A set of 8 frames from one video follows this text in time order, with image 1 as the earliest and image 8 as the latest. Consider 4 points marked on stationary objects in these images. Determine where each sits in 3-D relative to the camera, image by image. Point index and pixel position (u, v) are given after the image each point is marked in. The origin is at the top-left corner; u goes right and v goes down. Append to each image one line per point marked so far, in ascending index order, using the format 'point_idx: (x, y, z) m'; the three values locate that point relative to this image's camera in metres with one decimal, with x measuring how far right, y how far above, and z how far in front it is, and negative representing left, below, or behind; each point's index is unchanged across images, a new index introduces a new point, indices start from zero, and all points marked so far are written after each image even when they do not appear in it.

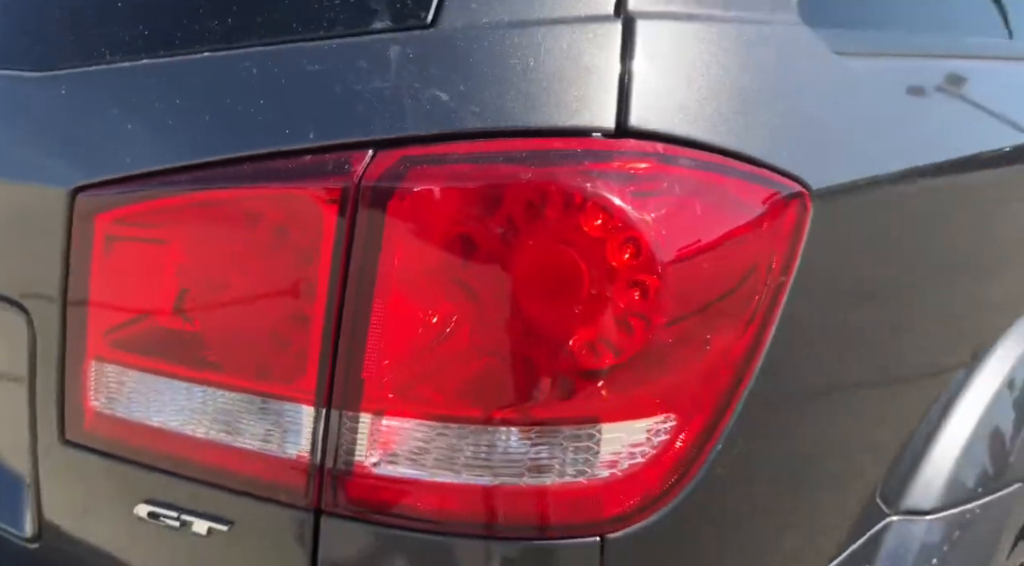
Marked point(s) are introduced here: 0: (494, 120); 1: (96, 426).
0: (0.0, +0.1, +0.6) m
1: (-0.3, -0.1, +0.7) m
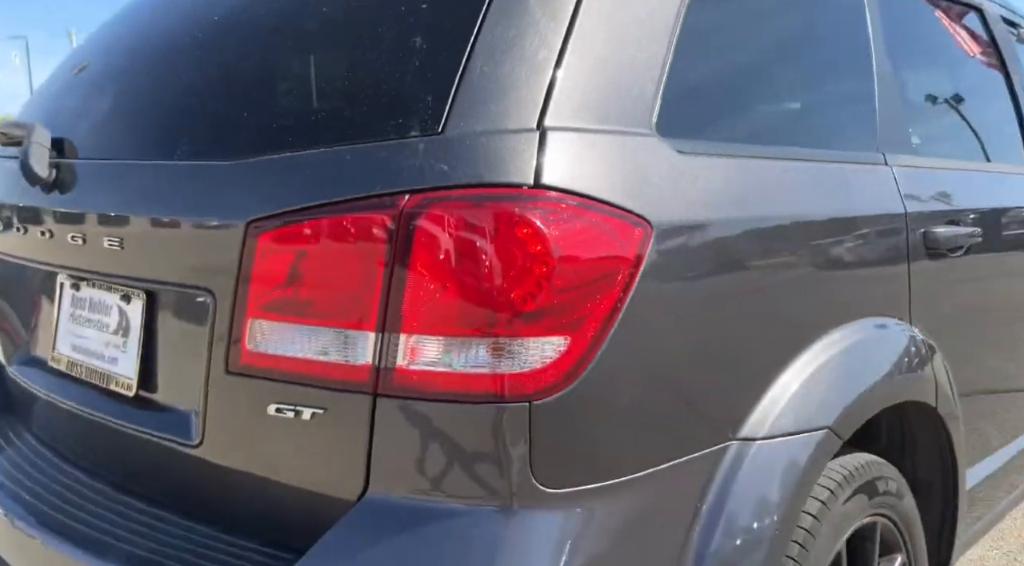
0: (-0.1, +0.1, +1.1) m
1: (-0.4, -0.1, +1.2) m
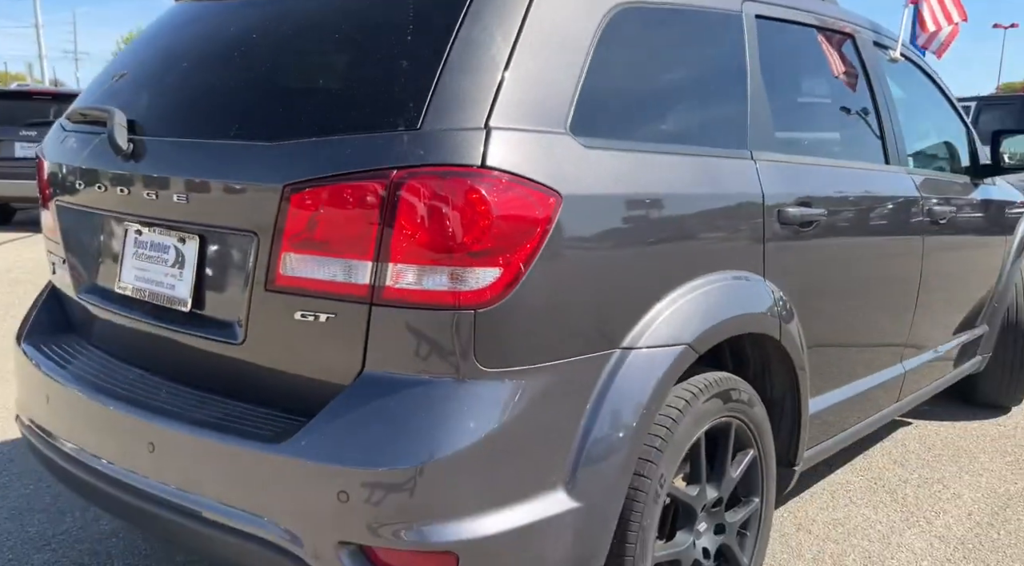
0: (-0.1, +0.3, +1.6) m
1: (-0.5, 0.0, +1.7) m
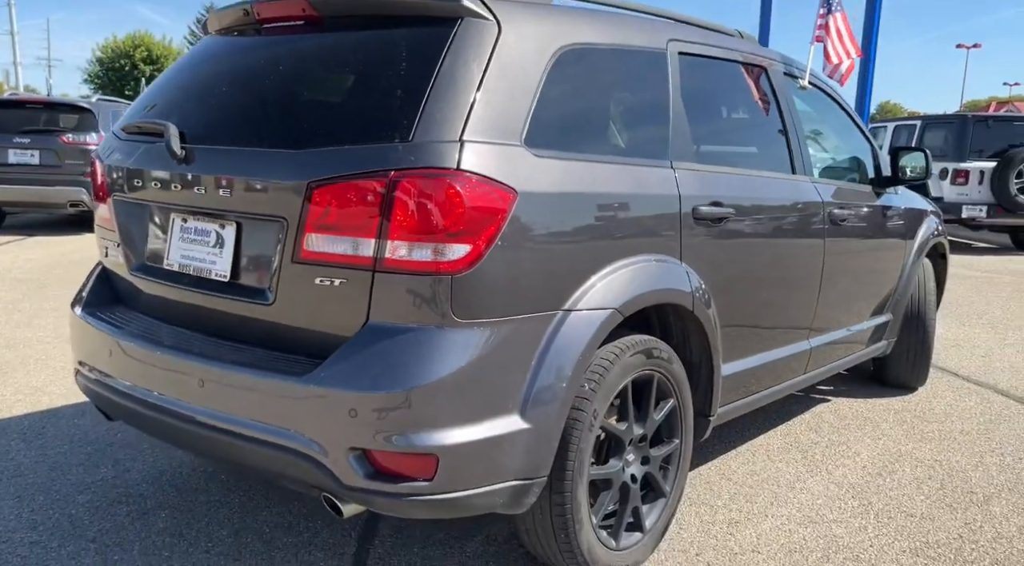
0: (-0.2, +0.3, +2.2) m
1: (-0.6, +0.1, +2.3) m
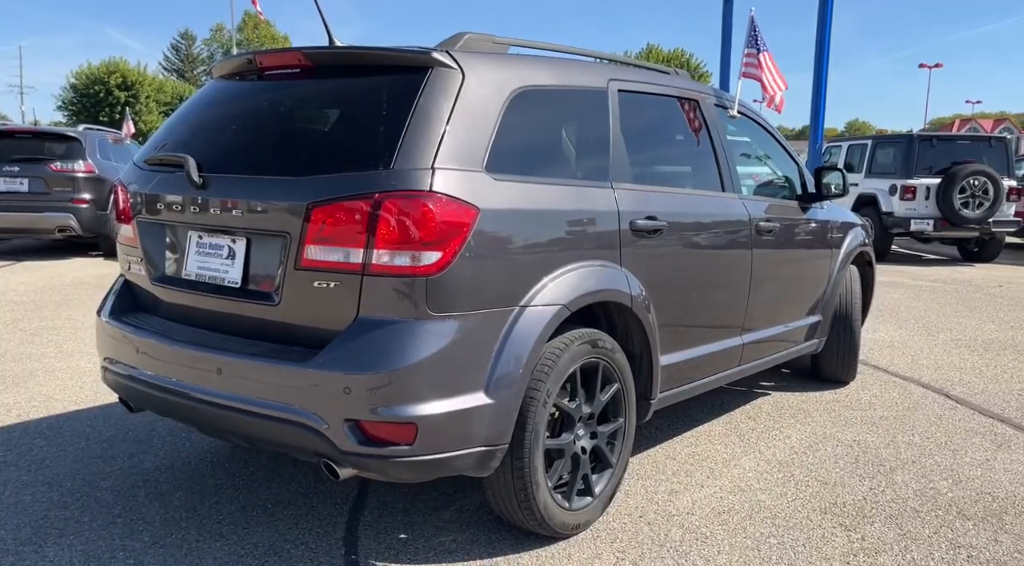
0: (-0.4, +0.3, +2.7) m
1: (-0.7, +0.1, +2.7) m
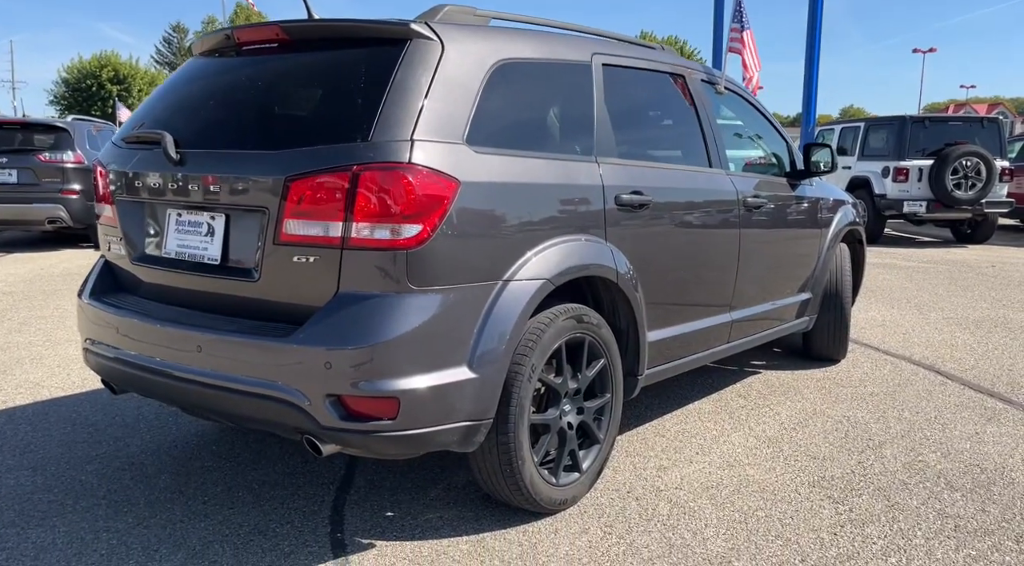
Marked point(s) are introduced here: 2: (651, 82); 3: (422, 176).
0: (-0.4, +0.4, +2.7) m
1: (-0.8, +0.1, +2.7) m
2: (+0.7, +1.0, +4.0) m
3: (-0.3, +0.3, +2.7) m
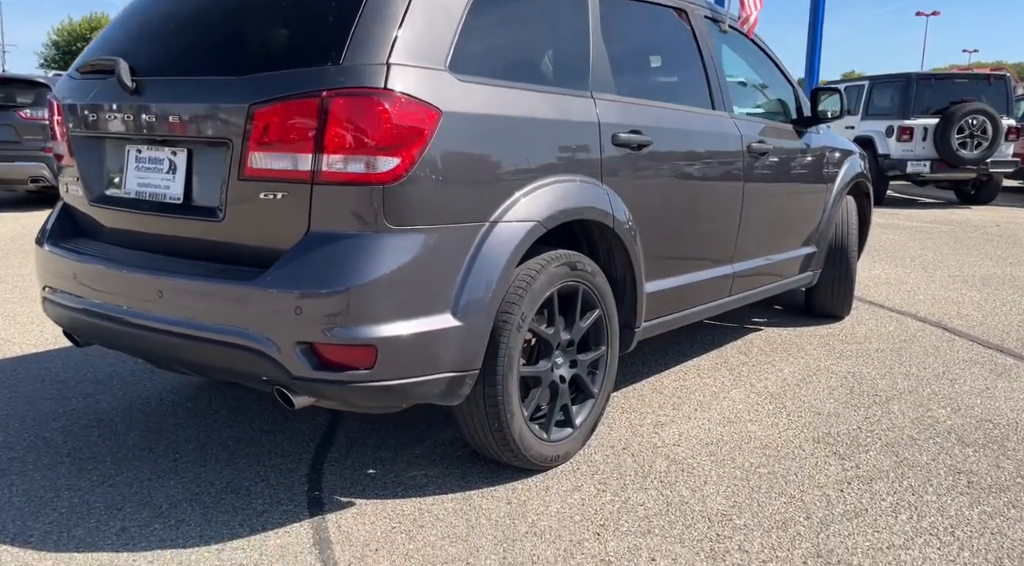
0: (-0.5, +0.6, +2.4) m
1: (-0.8, +0.3, +2.5) m
2: (+0.6, +1.2, +3.7) m
3: (-0.3, +0.5, +2.4) m
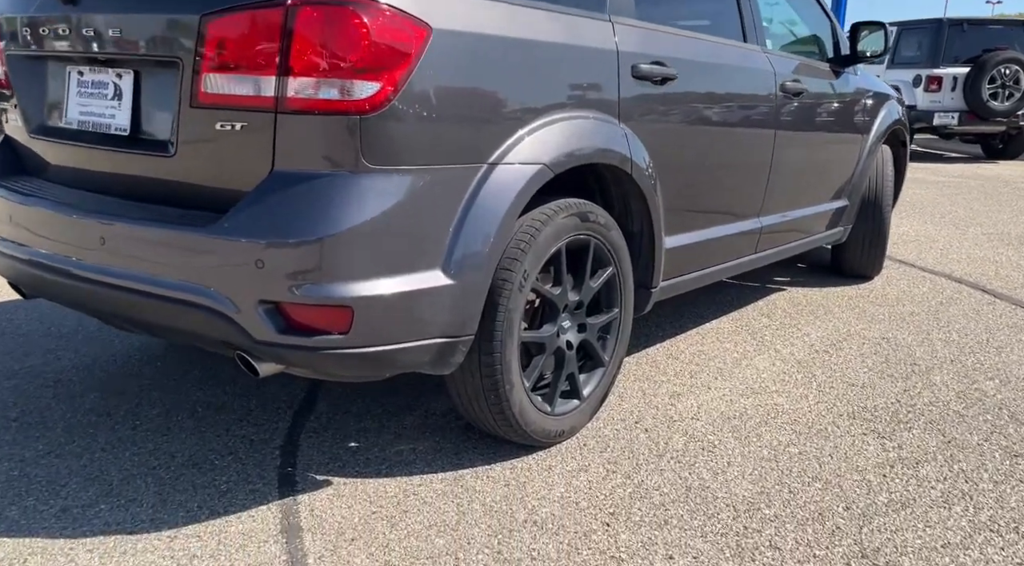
0: (-0.4, +0.7, +2.0) m
1: (-0.8, +0.5, +2.1) m
2: (+0.7, +1.4, +3.3) m
3: (-0.3, +0.6, +2.0) m
